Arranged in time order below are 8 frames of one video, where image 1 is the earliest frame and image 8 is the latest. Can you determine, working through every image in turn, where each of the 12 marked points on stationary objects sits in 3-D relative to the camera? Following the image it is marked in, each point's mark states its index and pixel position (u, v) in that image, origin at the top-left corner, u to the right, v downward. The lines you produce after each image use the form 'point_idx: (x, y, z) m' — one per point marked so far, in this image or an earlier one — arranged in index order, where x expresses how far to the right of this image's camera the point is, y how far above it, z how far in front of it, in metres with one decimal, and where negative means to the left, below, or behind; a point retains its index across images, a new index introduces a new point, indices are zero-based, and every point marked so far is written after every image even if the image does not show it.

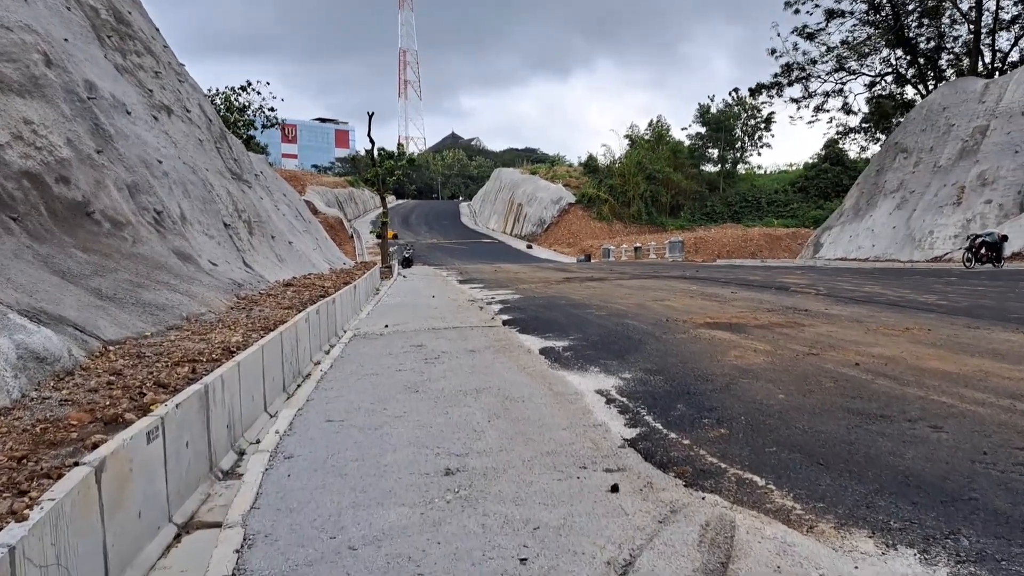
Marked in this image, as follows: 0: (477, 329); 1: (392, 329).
0: (-0.3, -0.4, +7.2) m
1: (-1.1, -0.4, +7.6) m
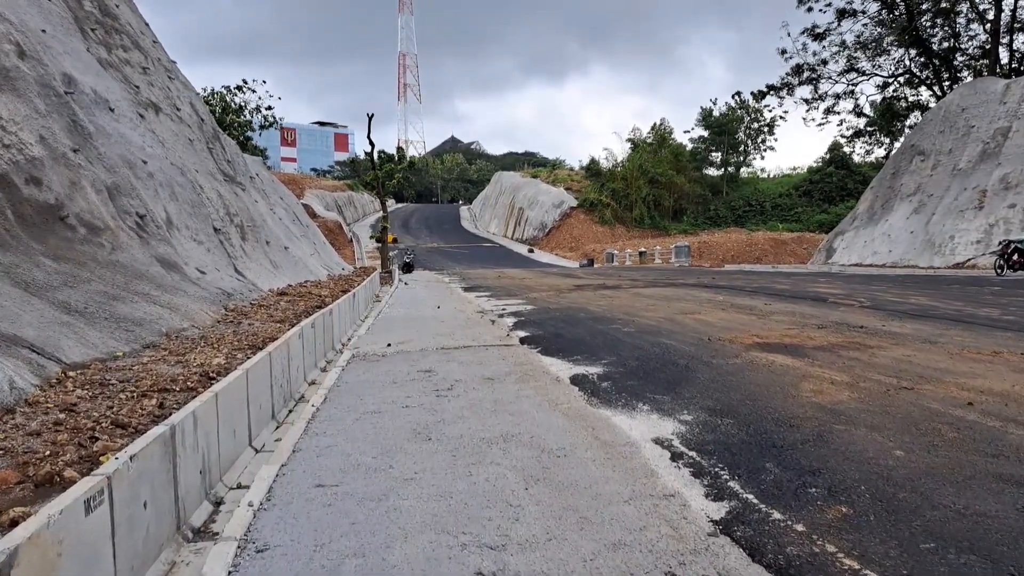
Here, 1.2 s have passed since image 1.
0: (-0.2, -0.5, +6.3) m
1: (-0.9, -0.5, +6.7) m
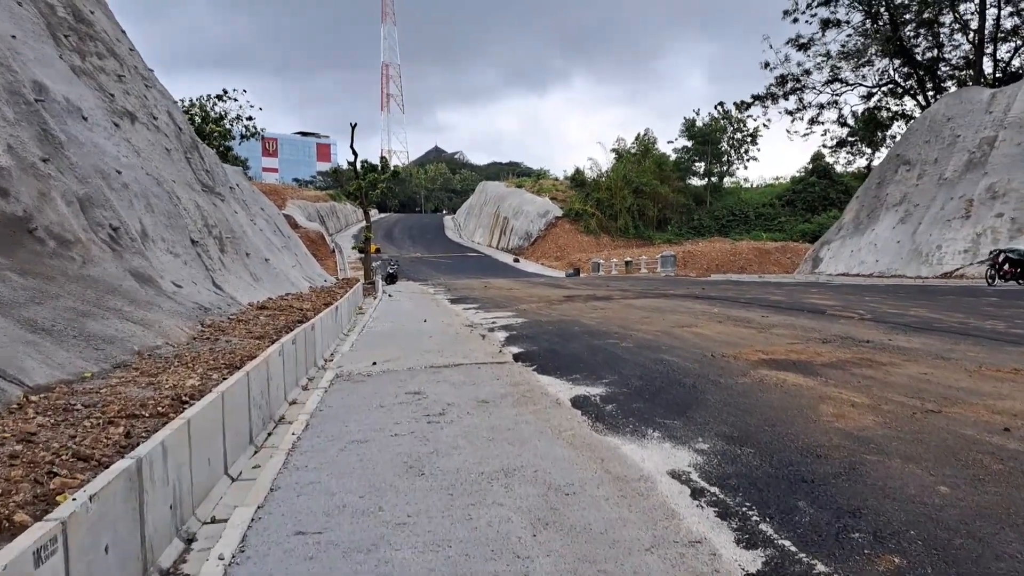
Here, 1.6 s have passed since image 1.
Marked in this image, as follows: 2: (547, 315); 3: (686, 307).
0: (-0.2, -0.6, +6.0) m
1: (-1.0, -0.6, +6.4) m
2: (+0.5, -0.4, +11.1) m
3: (+2.3, -0.3, +11.2) m
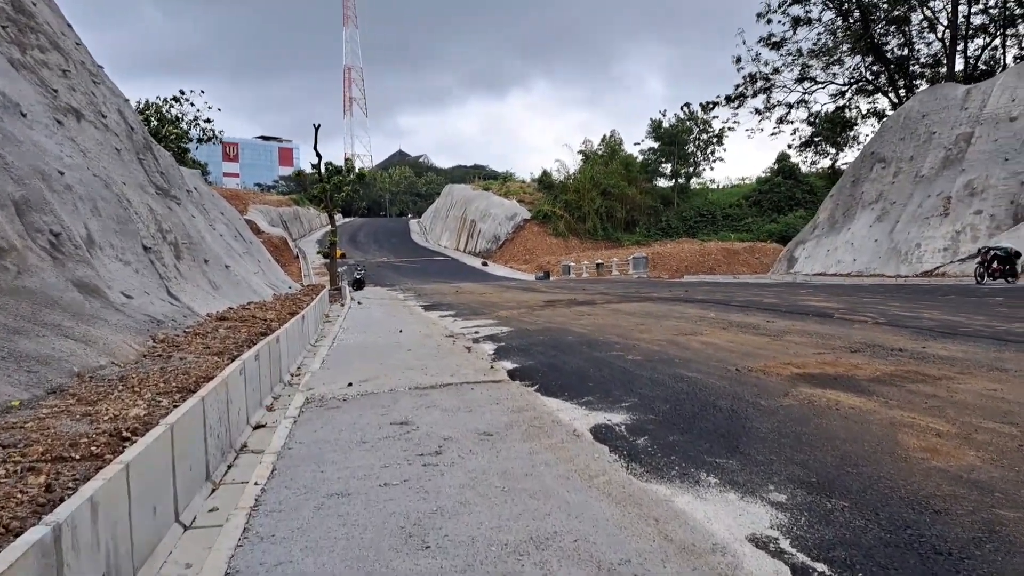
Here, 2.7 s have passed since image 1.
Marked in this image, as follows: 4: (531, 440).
0: (-0.2, -0.6, +5.2) m
1: (-1.0, -0.7, +5.6) m
2: (+0.2, -0.4, +10.3) m
3: (+2.1, -0.3, +10.5) m
4: (+0.1, -0.7, +3.9) m
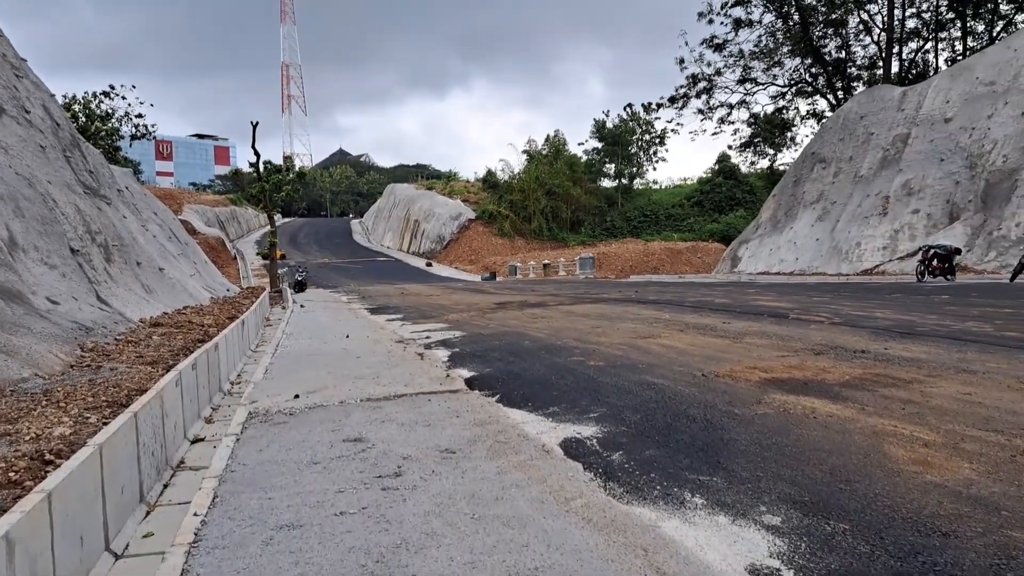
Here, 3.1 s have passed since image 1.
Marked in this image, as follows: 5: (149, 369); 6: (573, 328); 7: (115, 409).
0: (-0.5, -0.7, +4.9) m
1: (-1.3, -0.7, +5.2) m
2: (-0.3, -0.4, +10.0) m
3: (+1.5, -0.3, +10.3) m
4: (-0.1, -0.7, +3.6) m
5: (-3.1, -0.7, +7.3) m
6: (+0.7, -0.4, +8.9) m
7: (-2.6, -0.8, +5.5) m
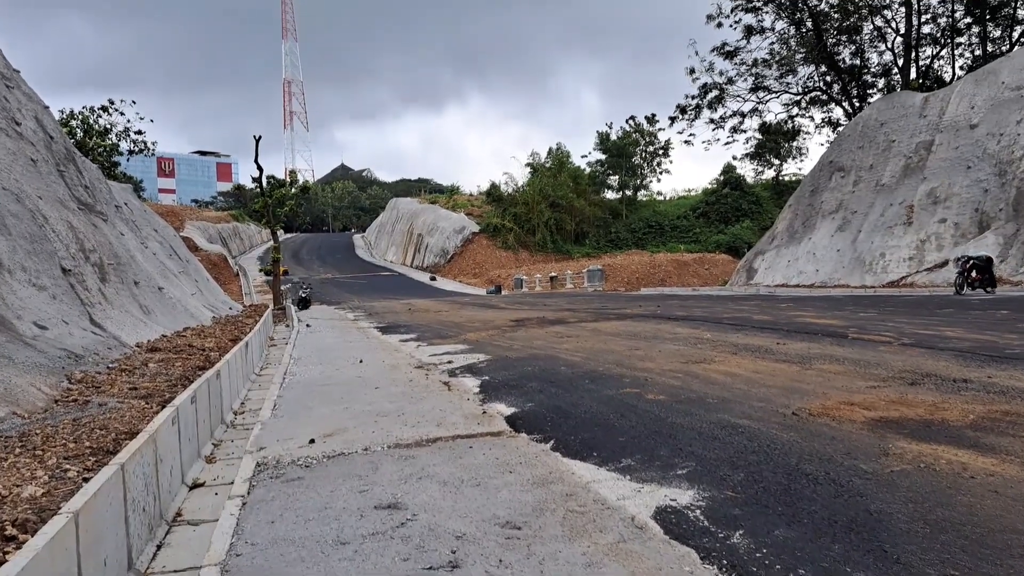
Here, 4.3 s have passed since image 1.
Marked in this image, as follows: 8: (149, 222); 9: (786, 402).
0: (-0.2, -0.8, +4.1) m
1: (-1.0, -0.9, +4.4) m
2: (0.0, -0.7, +9.2) m
3: (+1.8, -0.5, +9.5) m
4: (+0.2, -0.8, +2.8) m
5: (-2.8, -0.9, +6.5) m
6: (+1.0, -0.6, +8.1) m
7: (-2.3, -1.0, +4.7) m
8: (-8.4, +1.5, +19.6) m
9: (+1.5, -0.6, +4.8) m
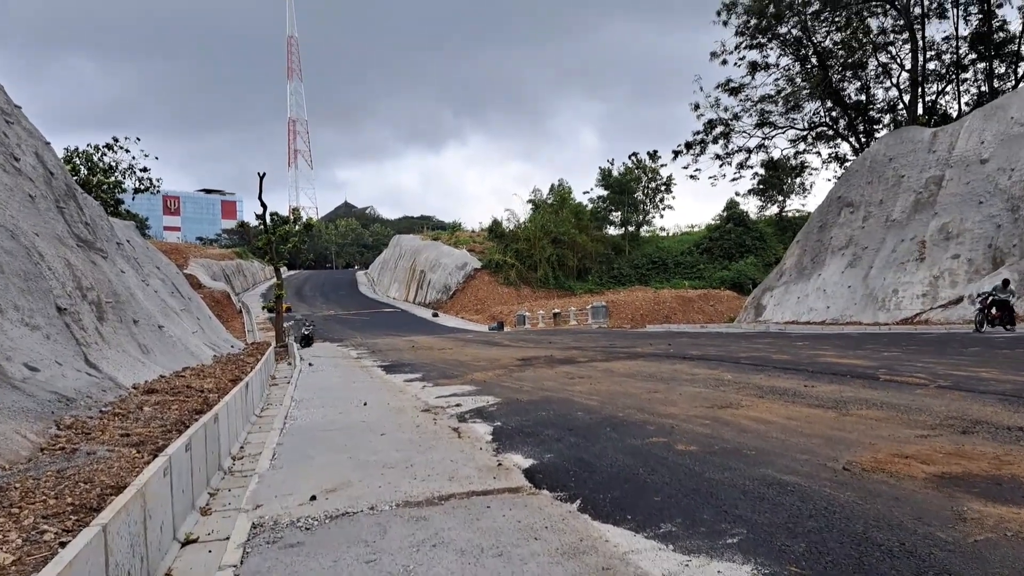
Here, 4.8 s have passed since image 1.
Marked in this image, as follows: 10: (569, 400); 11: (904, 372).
0: (-0.1, -1.0, +3.7) m
1: (-0.9, -1.1, +4.0) m
2: (+0.1, -1.1, +8.8) m
3: (+1.9, -0.9, +9.1) m
4: (+0.3, -1.0, +2.4) m
5: (-2.7, -1.2, +6.1) m
6: (+1.1, -1.0, +7.7) m
7: (-2.2, -1.2, +4.3) m
8: (-8.3, +0.7, +19.3) m
9: (+1.6, -0.9, +4.4) m
10: (+0.5, -1.0, +7.4) m
11: (+3.7, -0.8, +8.0) m
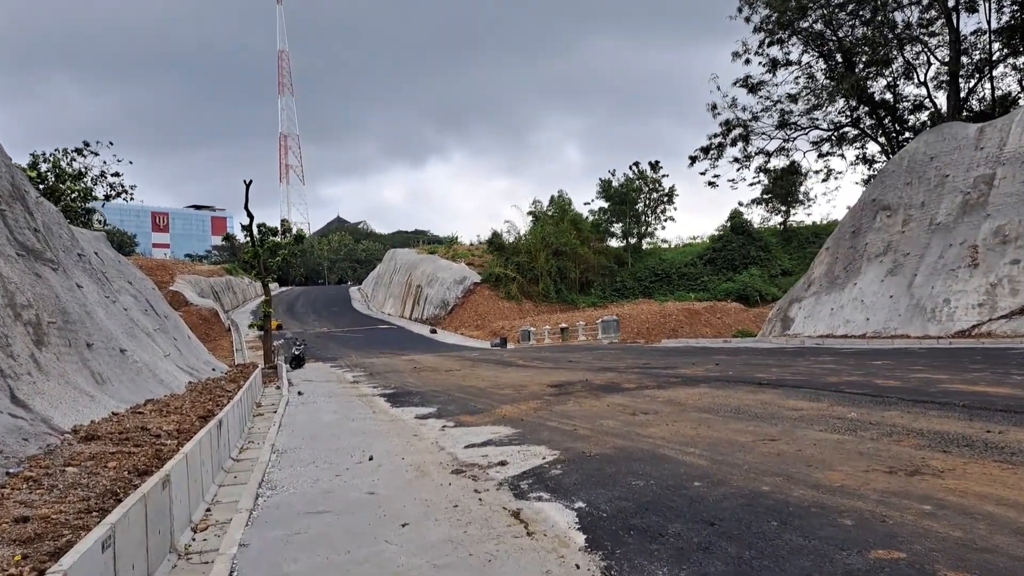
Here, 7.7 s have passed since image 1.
0: (+0.4, -1.0, +1.6) m
1: (-0.4, -1.1, +1.9) m
2: (+0.5, -1.2, +6.7) m
3: (+2.3, -1.0, +7.0) m
4: (+0.8, -0.9, +0.3) m
5: (-2.3, -1.3, +3.9) m
6: (+1.5, -1.0, +5.6) m
7: (-1.8, -1.2, +2.2) m
8: (-8.0, +0.3, +17.1) m
9: (+2.1, -0.9, +2.3) m
10: (+0.9, -1.0, +5.3) m
11: (+4.1, -0.8, +5.9) m
